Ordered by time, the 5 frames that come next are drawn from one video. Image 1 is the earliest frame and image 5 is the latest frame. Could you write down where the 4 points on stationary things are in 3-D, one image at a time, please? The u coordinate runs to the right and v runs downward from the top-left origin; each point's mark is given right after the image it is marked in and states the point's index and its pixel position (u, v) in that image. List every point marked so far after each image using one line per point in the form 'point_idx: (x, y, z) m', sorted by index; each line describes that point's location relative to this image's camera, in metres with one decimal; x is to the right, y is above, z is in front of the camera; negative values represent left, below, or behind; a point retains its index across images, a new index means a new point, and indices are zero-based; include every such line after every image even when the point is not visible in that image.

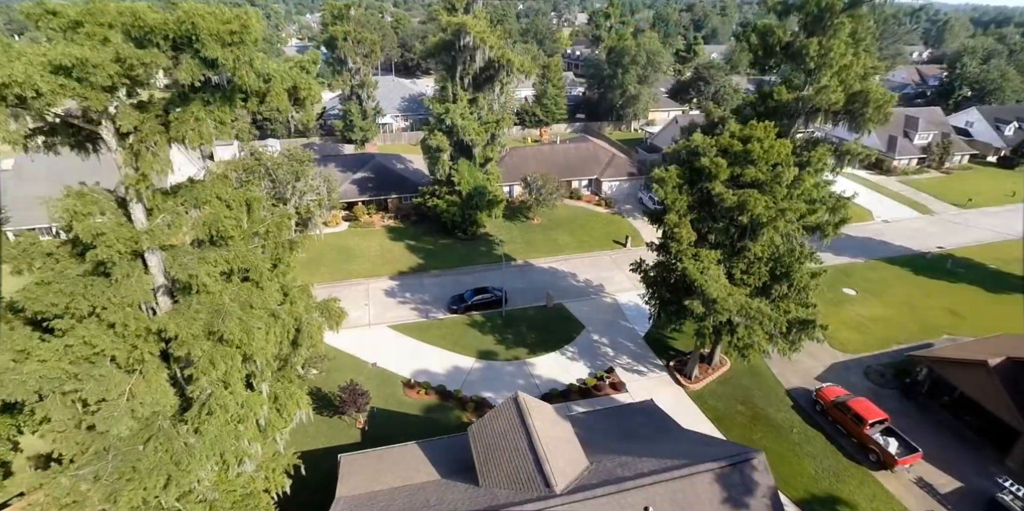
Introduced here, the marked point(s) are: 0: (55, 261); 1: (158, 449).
0: (-9.1, -0.1, +10.8) m
1: (-7.4, -4.0, +11.3) m
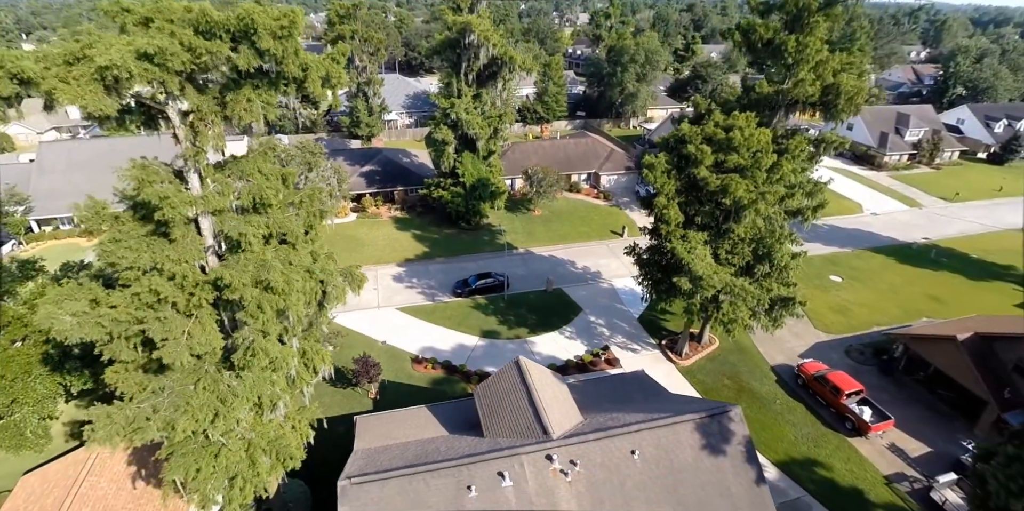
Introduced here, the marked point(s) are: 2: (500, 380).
0: (-9.1, +0.8, +12.5) m
1: (-7.4, -3.2, +13.1) m
2: (-0.4, -4.4, +19.1) m
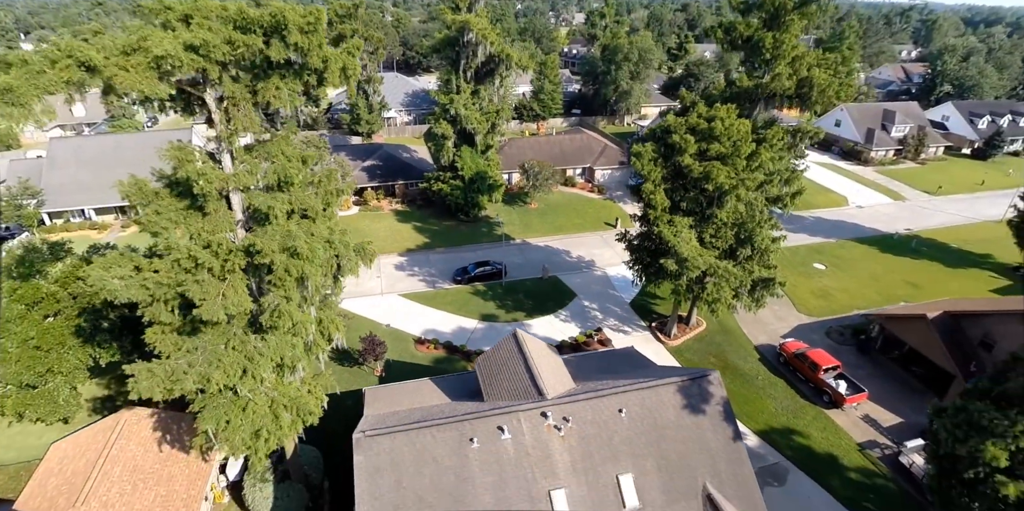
0: (-9.1, +1.5, +14.0) m
1: (-7.4, -2.5, +14.6) m
2: (-0.5, -3.6, +20.6) m
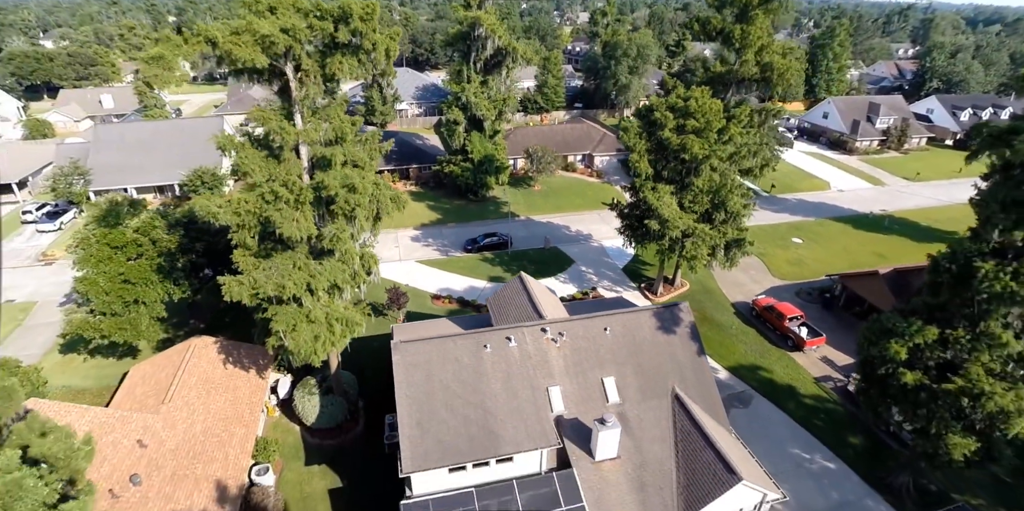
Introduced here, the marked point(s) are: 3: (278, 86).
0: (-8.9, +3.5, +18.1) m
1: (-7.2, -0.4, +18.7) m
2: (-0.3, -1.6, +24.6) m
3: (-8.1, +5.9, +18.8) m
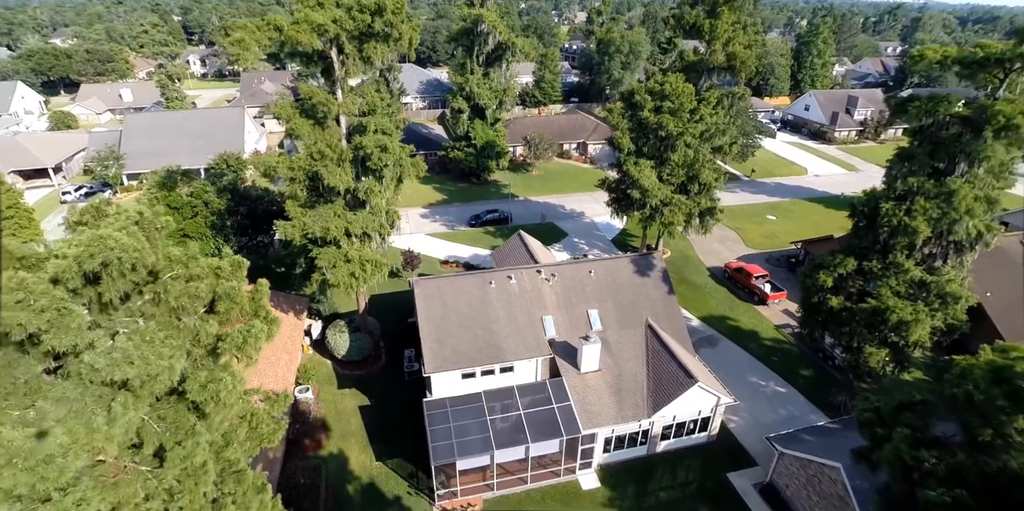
0: (-8.9, +5.6, +22.3) m
1: (-7.2, +1.7, +22.8) m
2: (-0.3, +0.5, +28.8) m
3: (-8.1, +7.9, +23.0) m
